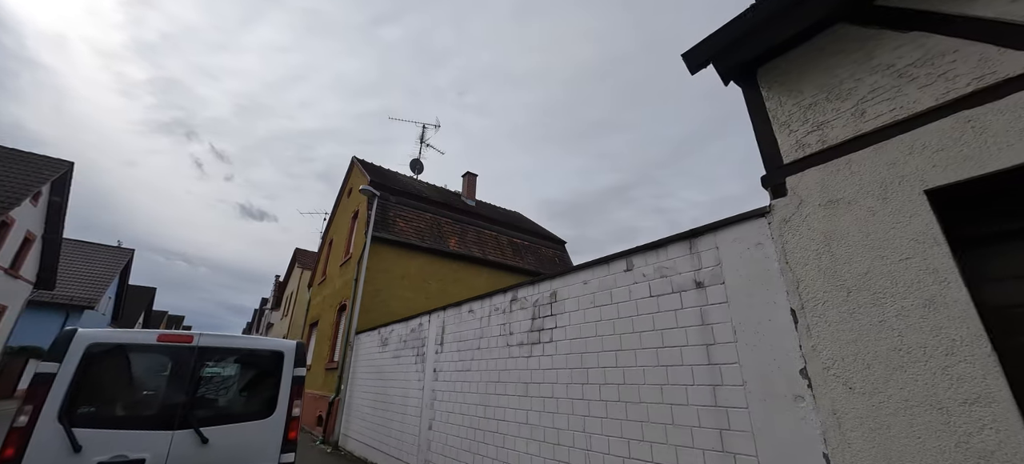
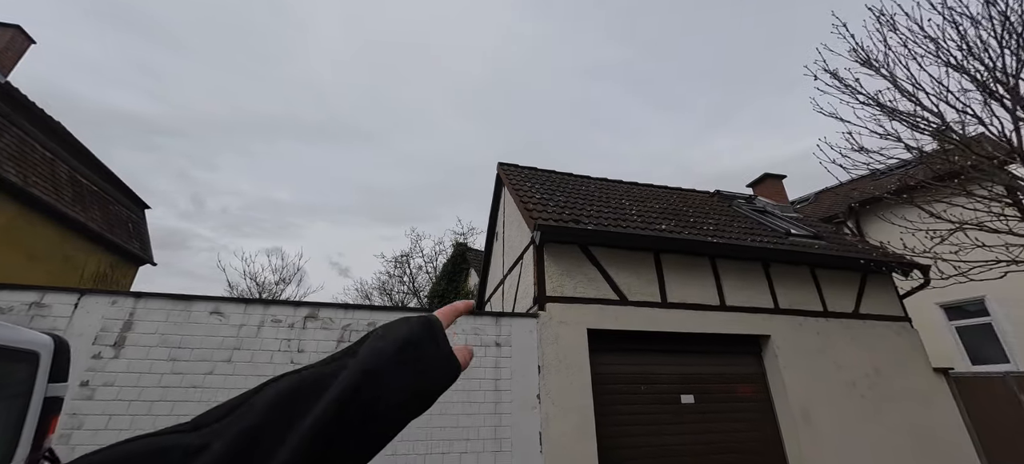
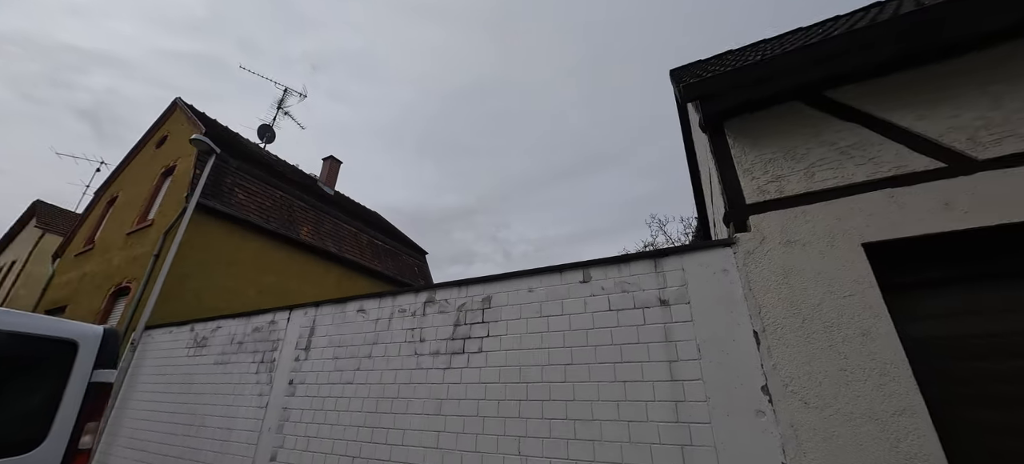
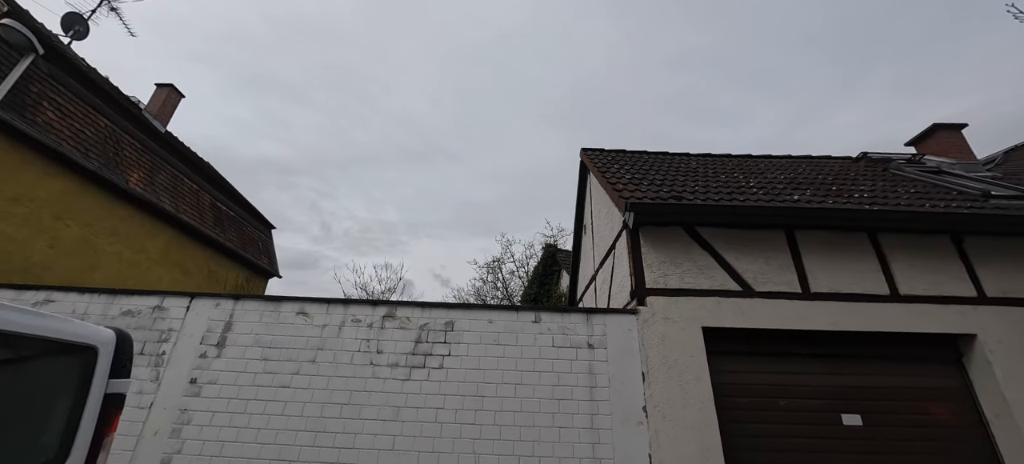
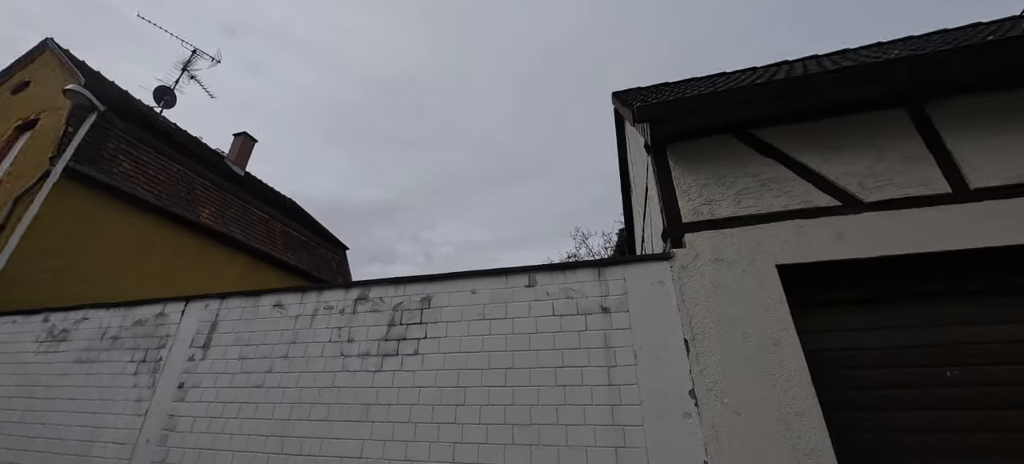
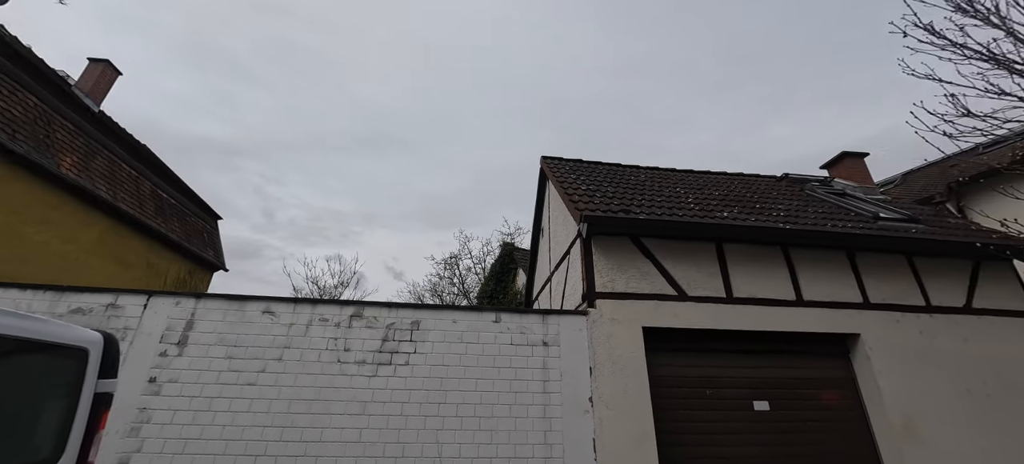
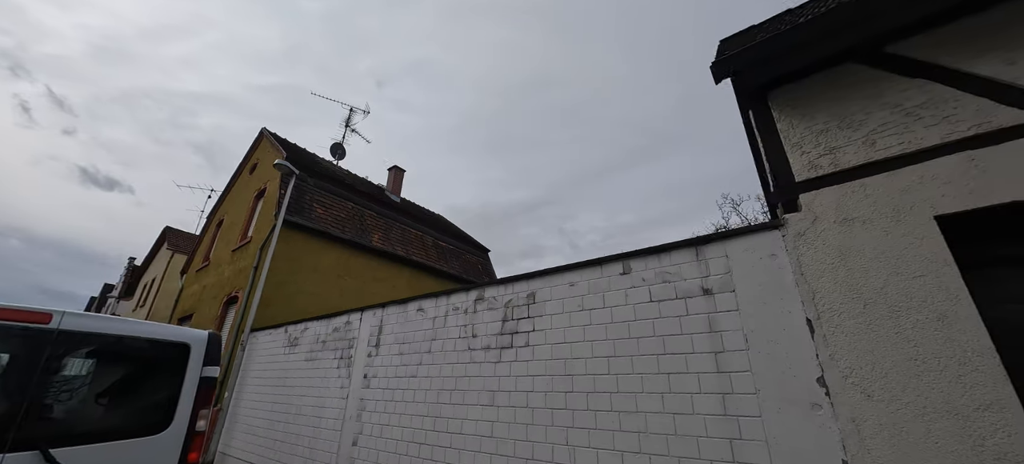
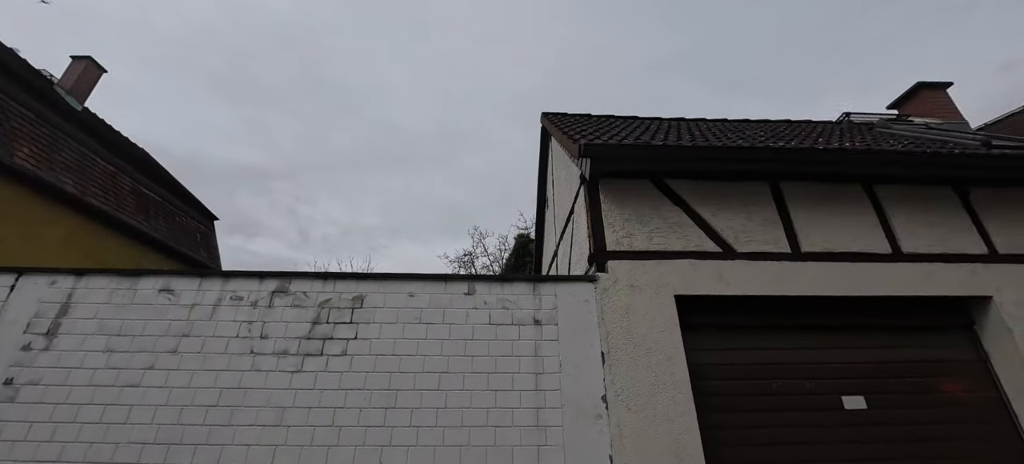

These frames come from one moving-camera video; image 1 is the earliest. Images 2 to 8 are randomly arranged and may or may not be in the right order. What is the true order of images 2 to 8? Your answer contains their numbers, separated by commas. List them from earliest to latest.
7, 3, 5, 8, 4, 6, 2
